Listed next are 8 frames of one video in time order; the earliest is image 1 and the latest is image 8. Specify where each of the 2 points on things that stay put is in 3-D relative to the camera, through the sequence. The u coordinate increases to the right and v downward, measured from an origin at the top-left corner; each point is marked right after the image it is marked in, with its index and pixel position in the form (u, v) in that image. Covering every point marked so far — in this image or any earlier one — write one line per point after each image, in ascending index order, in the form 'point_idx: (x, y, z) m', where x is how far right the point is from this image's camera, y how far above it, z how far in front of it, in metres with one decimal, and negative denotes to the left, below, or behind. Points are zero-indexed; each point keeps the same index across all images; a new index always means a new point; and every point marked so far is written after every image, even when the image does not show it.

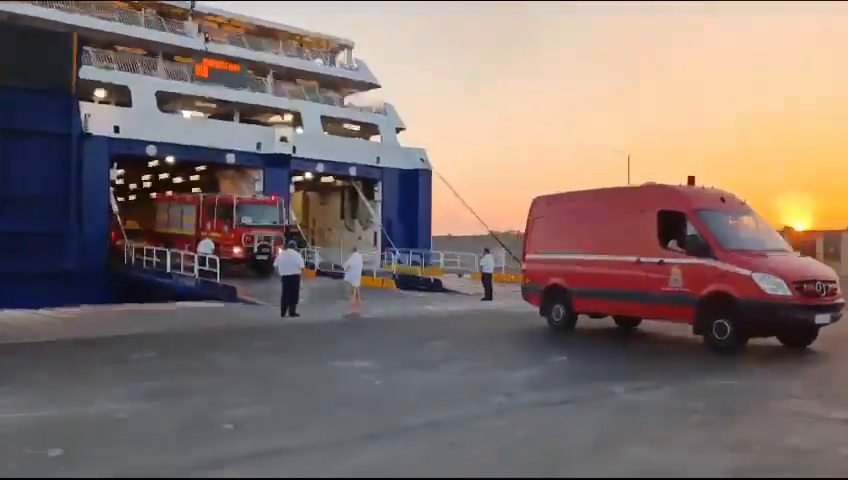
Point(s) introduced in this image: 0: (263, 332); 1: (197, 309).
0: (-2.7, -1.5, +13.0) m
1: (-5.1, -1.5, +17.2) m
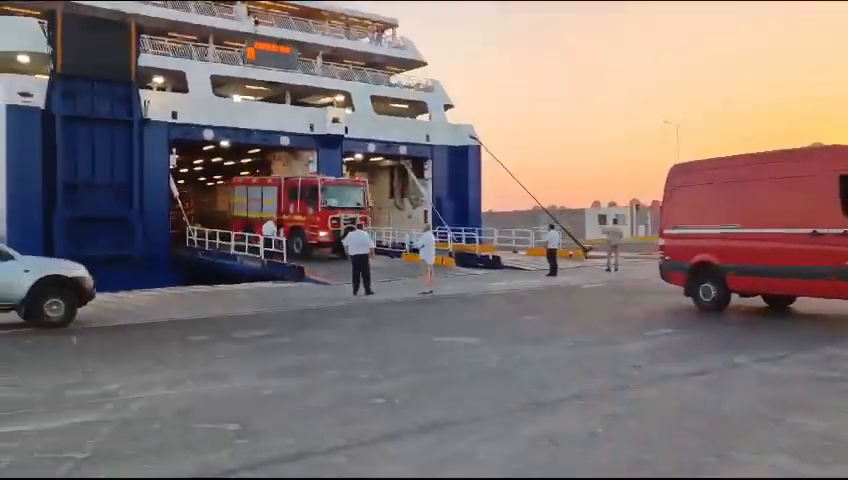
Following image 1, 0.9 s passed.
0: (-1.3, -1.2, +13.2) m
1: (-3.5, -1.1, +17.5) m
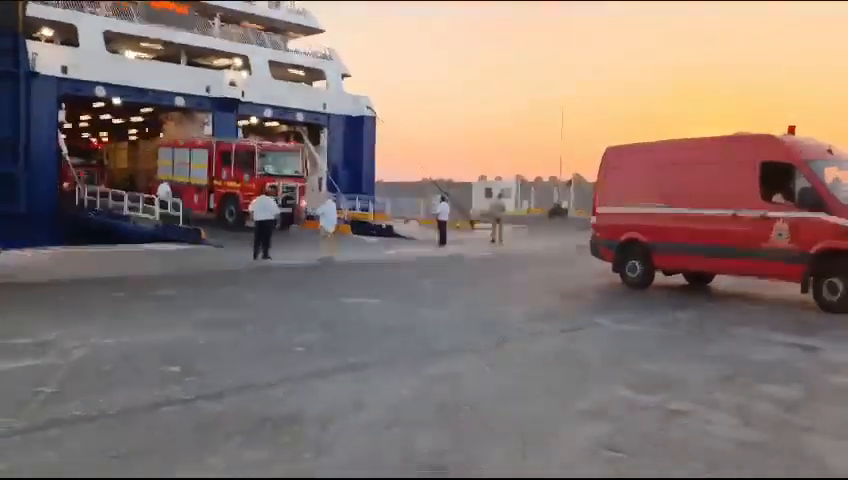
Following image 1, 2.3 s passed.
0: (-3.1, -0.6, +13.8) m
1: (-5.9, -0.3, +17.8) m
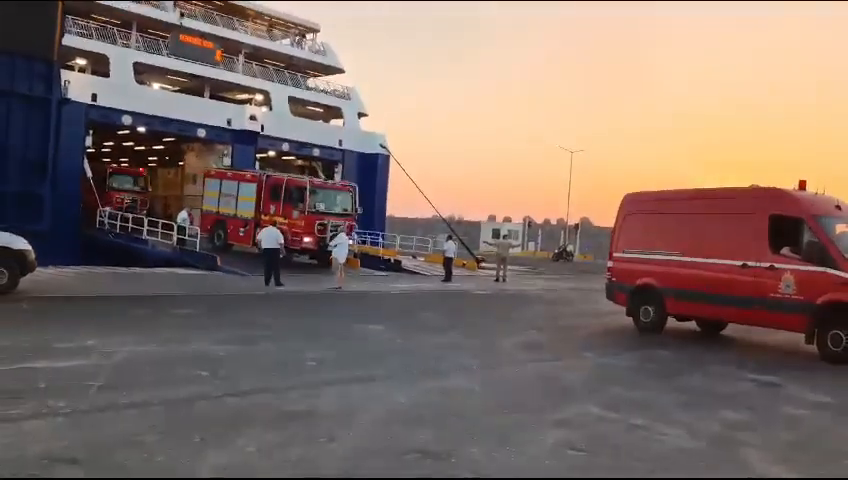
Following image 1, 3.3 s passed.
0: (-3.0, -1.1, +14.7) m
1: (-5.7, -0.9, +18.7) m
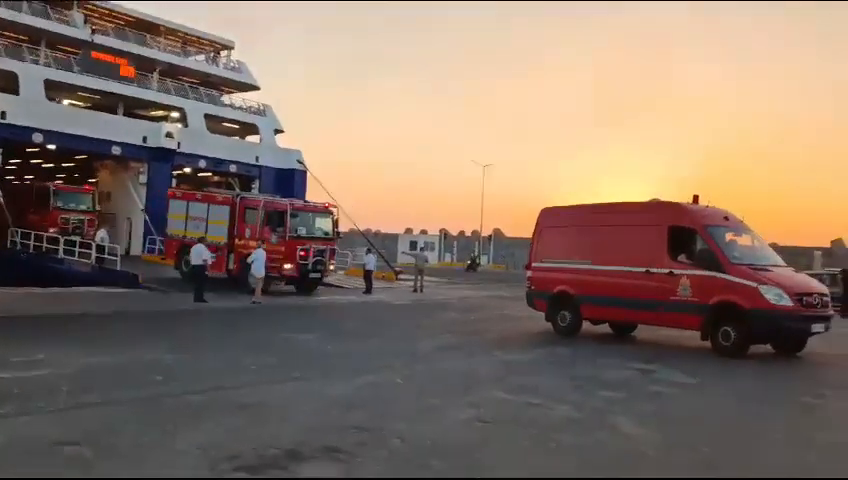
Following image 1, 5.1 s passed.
0: (-4.5, -1.4, +15.1) m
1: (-7.6, -1.3, +18.9) m
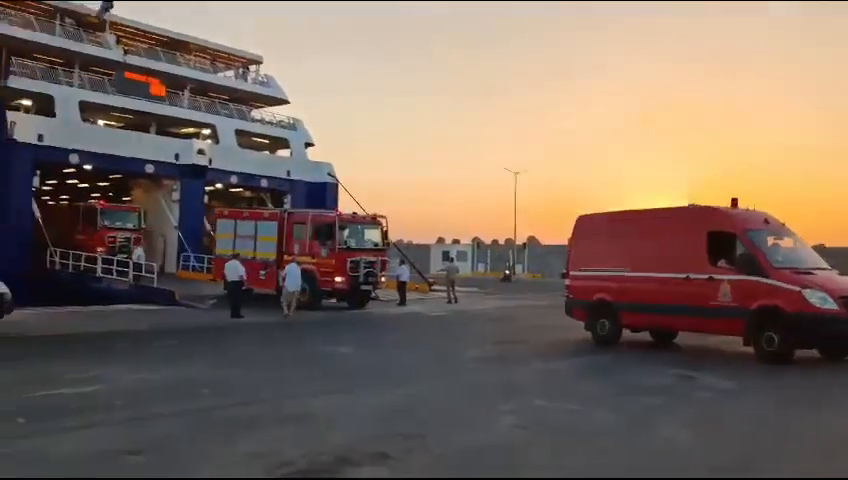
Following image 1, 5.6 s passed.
0: (-3.8, -1.7, +15.1) m
1: (-6.8, -1.7, +18.9) m
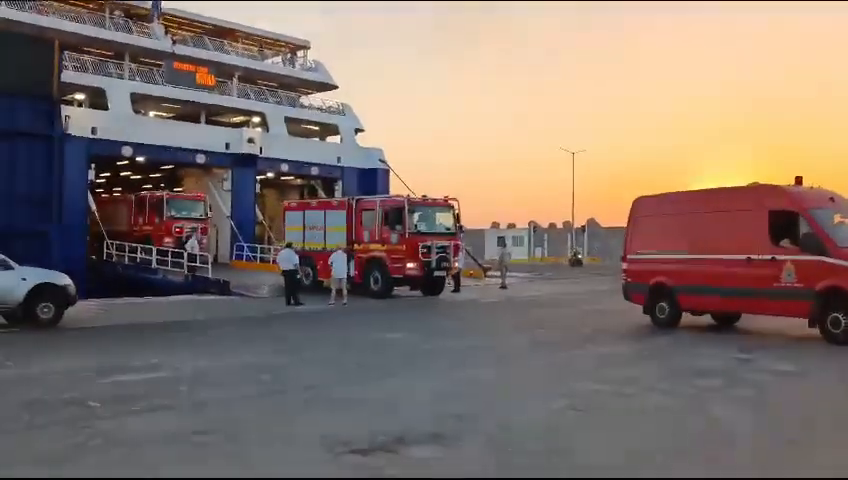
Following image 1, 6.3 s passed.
0: (-2.5, -1.5, +14.7) m
1: (-5.3, -1.5, +18.7) m
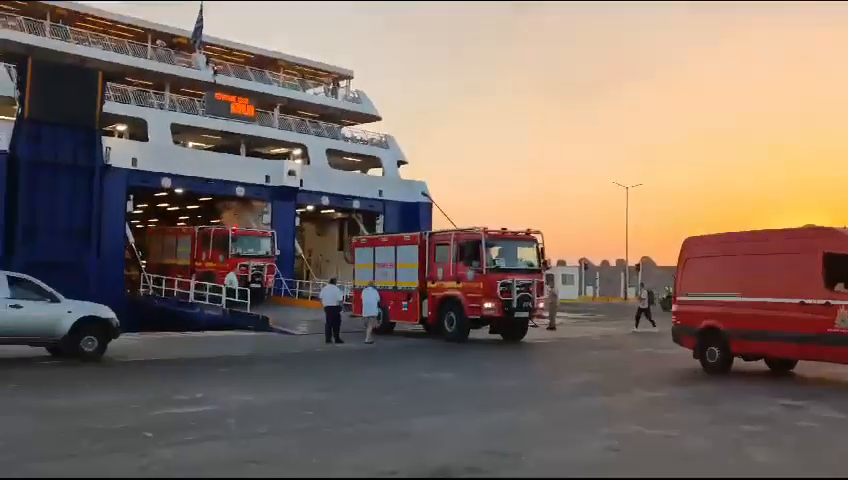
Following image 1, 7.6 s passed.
0: (-1.5, -2.2, +13.7) m
1: (-4.1, -2.3, +17.7) m
